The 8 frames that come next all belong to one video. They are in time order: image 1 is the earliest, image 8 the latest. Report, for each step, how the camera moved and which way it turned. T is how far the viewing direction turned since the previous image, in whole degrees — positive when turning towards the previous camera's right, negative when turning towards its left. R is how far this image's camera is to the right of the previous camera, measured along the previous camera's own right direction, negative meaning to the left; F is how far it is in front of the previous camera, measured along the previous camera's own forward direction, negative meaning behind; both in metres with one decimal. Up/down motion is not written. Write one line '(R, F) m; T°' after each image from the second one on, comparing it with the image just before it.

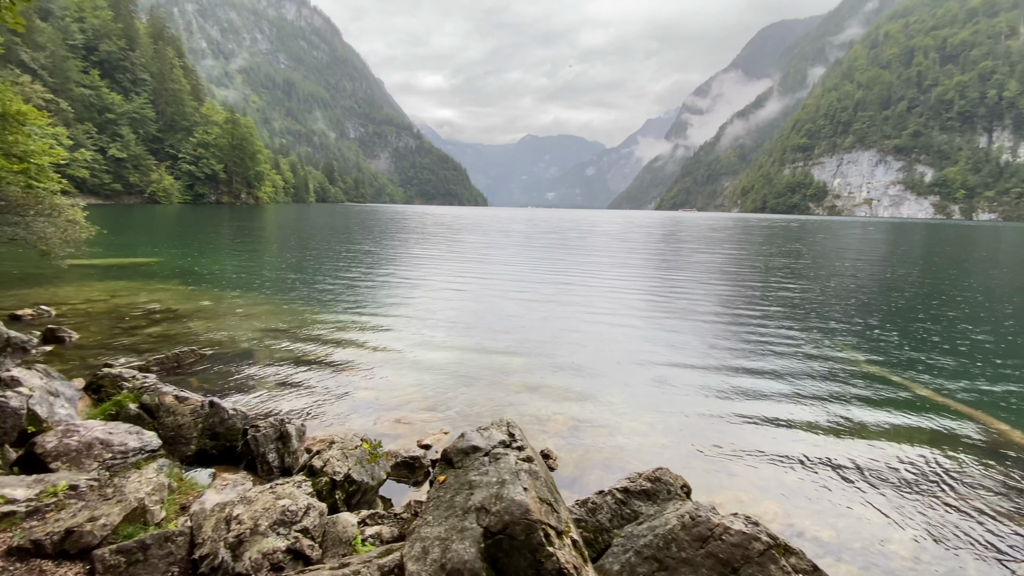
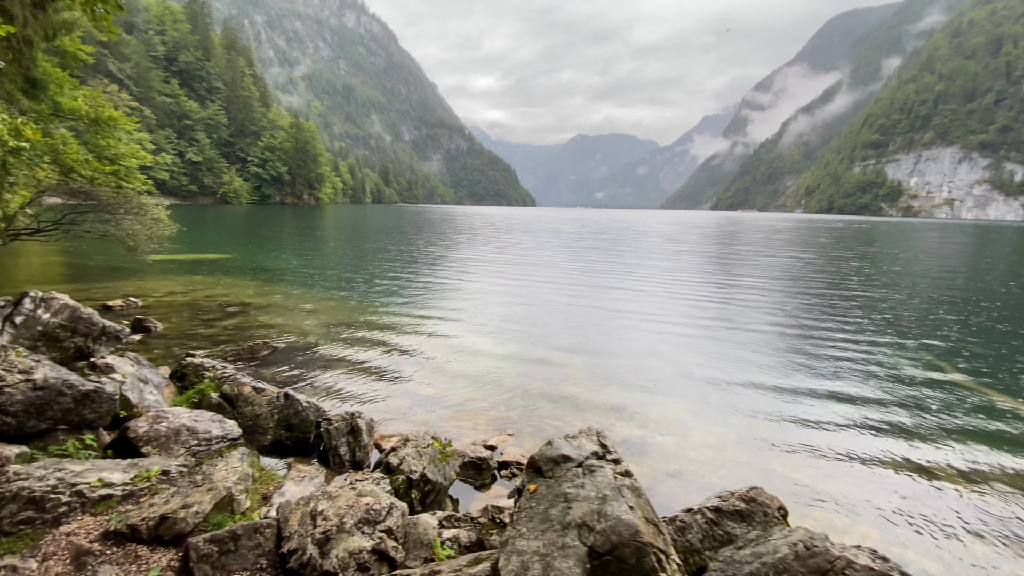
(-0.4, +0.2) m; -6°
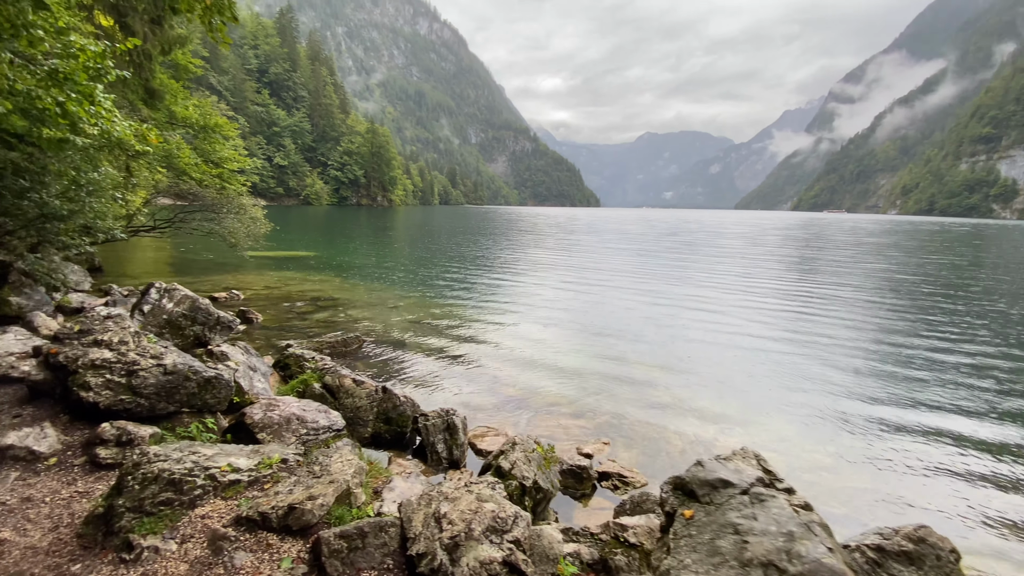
(-0.6, +0.3) m; -7°
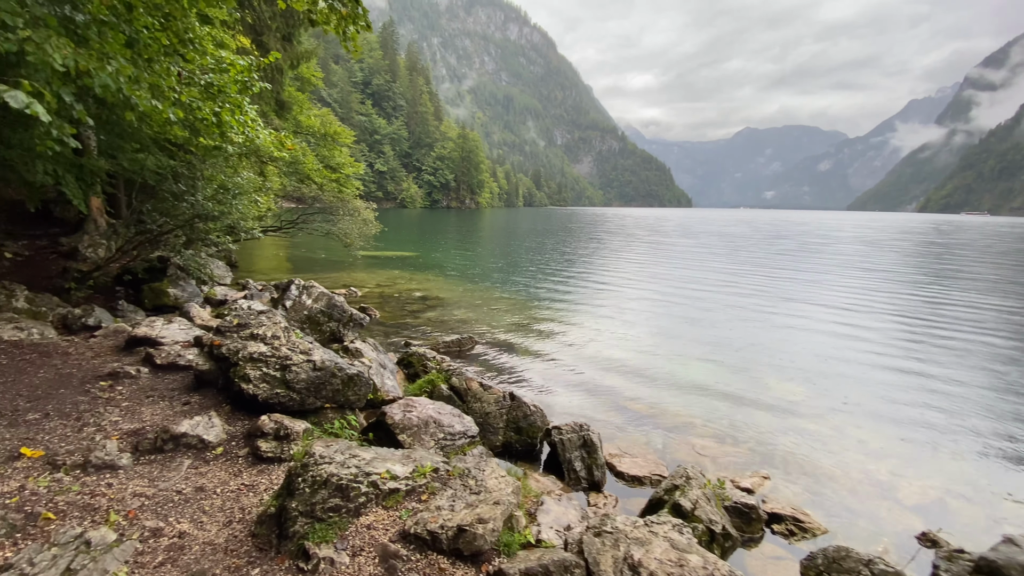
(-0.9, +0.5) m; -10°
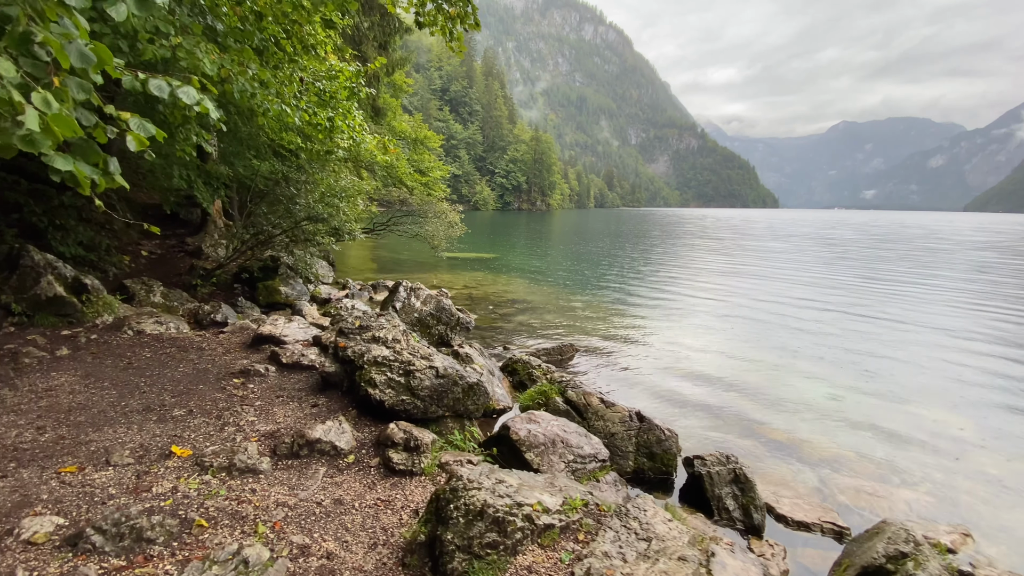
(-0.9, +0.5) m; -8°
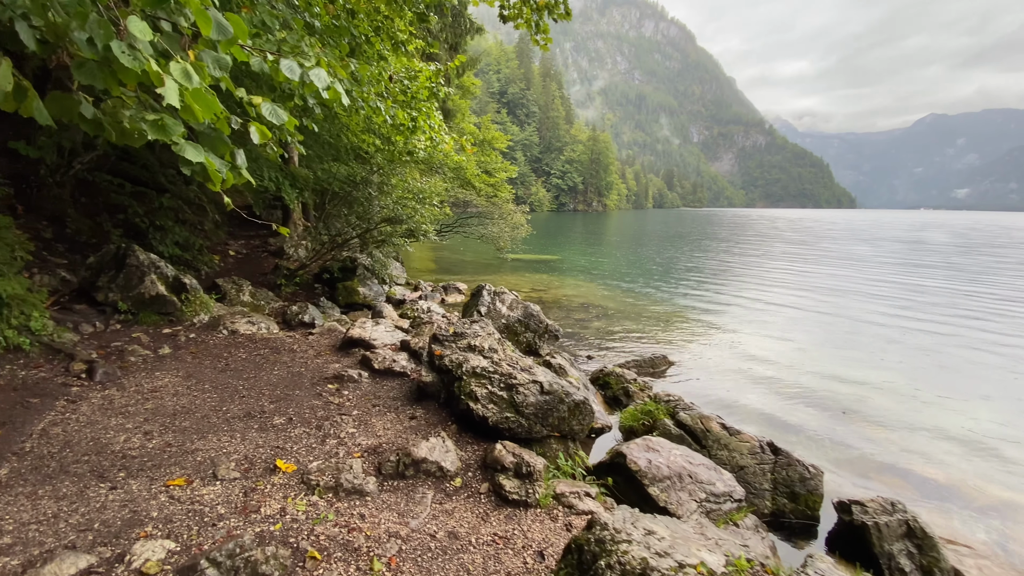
(-0.7, +0.6) m; -6°
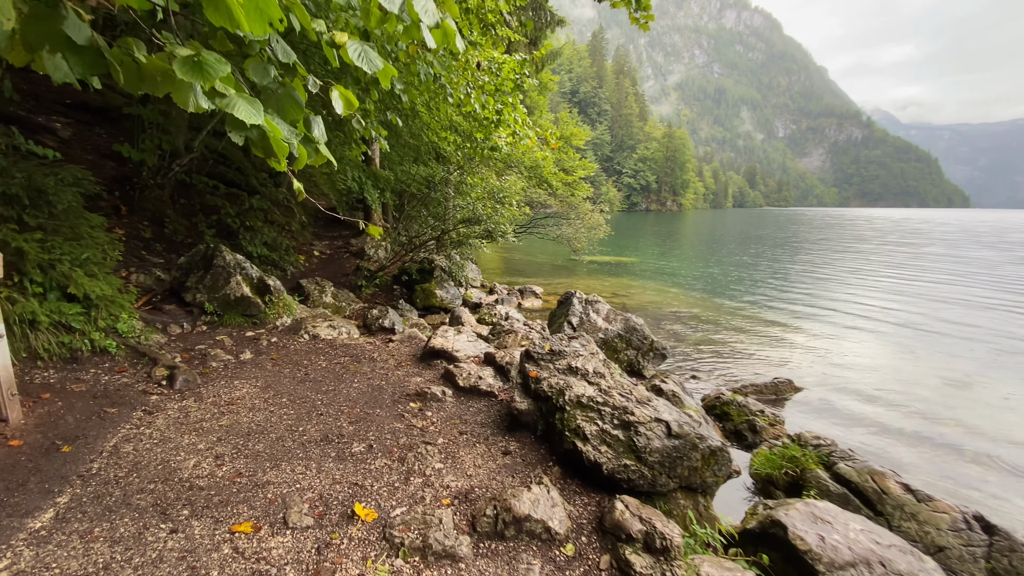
(-0.5, +1.0) m; -8°
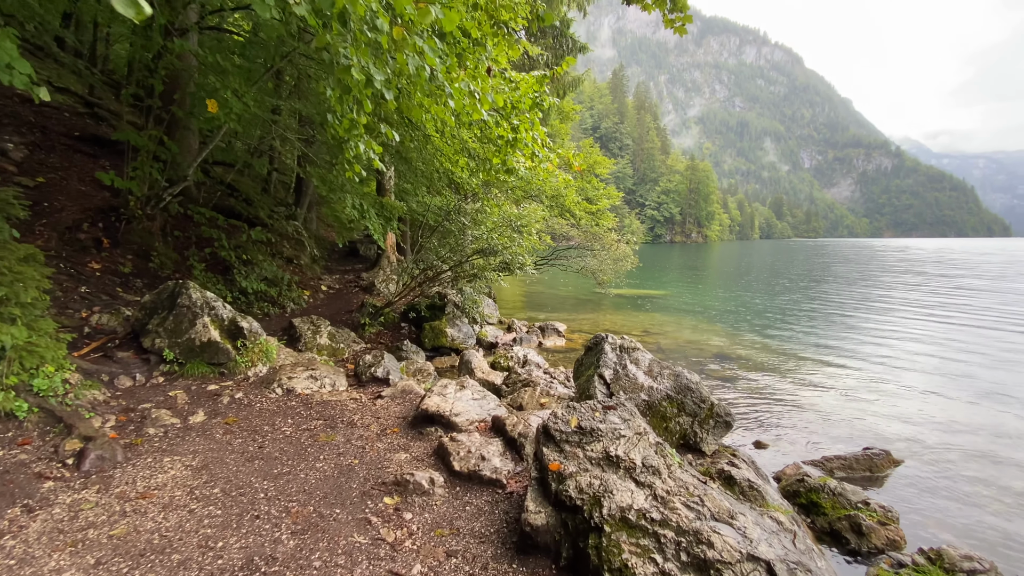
(+0.1, +1.6) m; -3°
